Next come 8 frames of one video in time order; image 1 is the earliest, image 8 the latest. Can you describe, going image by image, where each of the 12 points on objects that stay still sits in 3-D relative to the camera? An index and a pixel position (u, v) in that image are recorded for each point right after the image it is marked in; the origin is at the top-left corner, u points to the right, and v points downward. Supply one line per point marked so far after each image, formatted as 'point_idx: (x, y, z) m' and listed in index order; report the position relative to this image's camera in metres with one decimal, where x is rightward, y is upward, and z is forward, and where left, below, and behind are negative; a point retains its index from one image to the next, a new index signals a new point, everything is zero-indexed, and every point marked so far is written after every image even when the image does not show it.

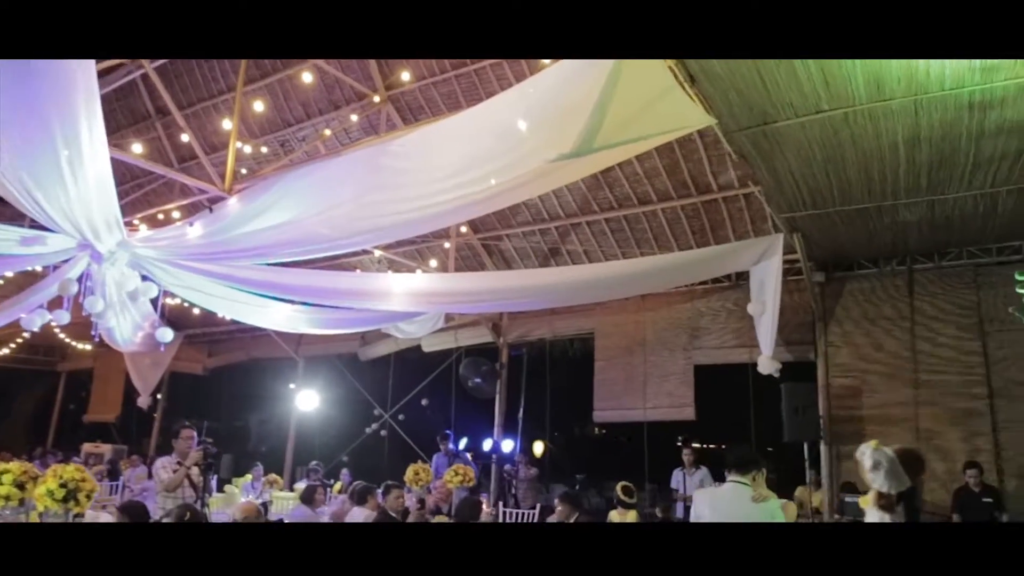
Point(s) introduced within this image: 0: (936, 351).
0: (+3.7, -0.5, +6.9) m
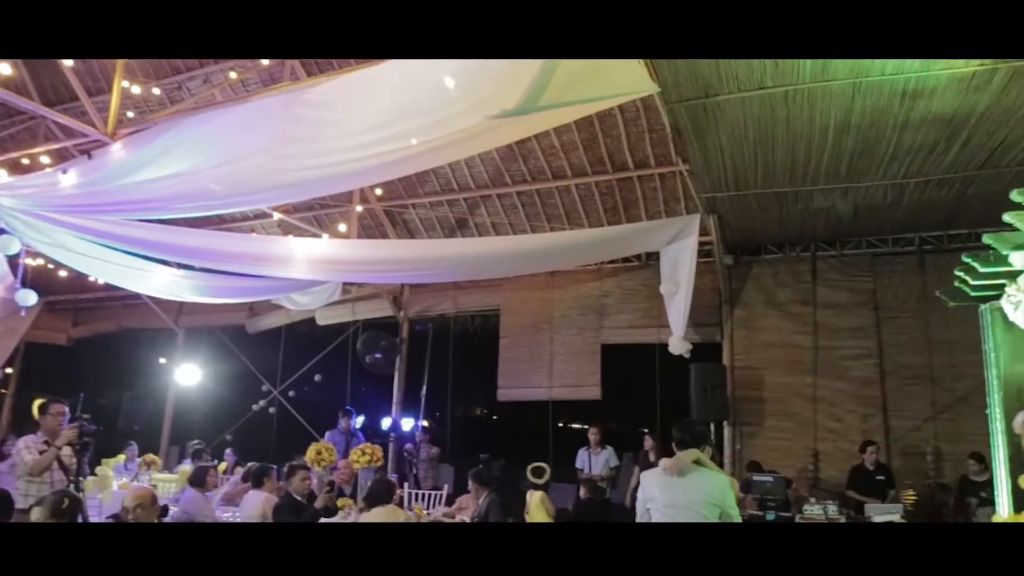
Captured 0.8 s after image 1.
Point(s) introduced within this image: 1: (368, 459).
0: (+2.9, -0.4, +7.1) m
1: (-1.0, -1.2, +5.6) m
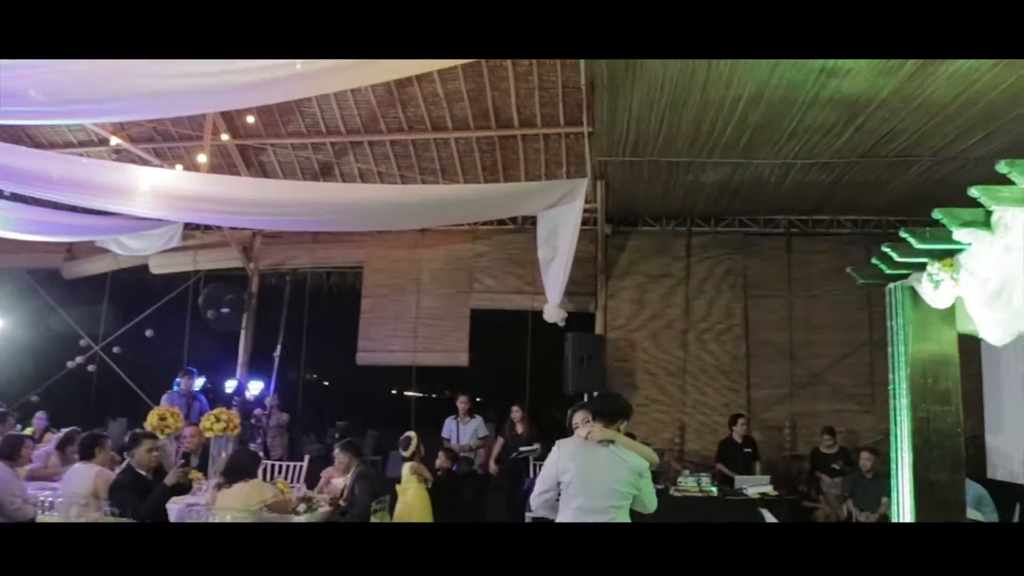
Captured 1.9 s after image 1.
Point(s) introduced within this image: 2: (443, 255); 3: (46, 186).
0: (+1.8, -0.2, +7.2) m
1: (-1.8, -0.9, +4.9) m
2: (-0.7, +0.3, +7.5) m
3: (-3.2, +0.7, +5.4) m
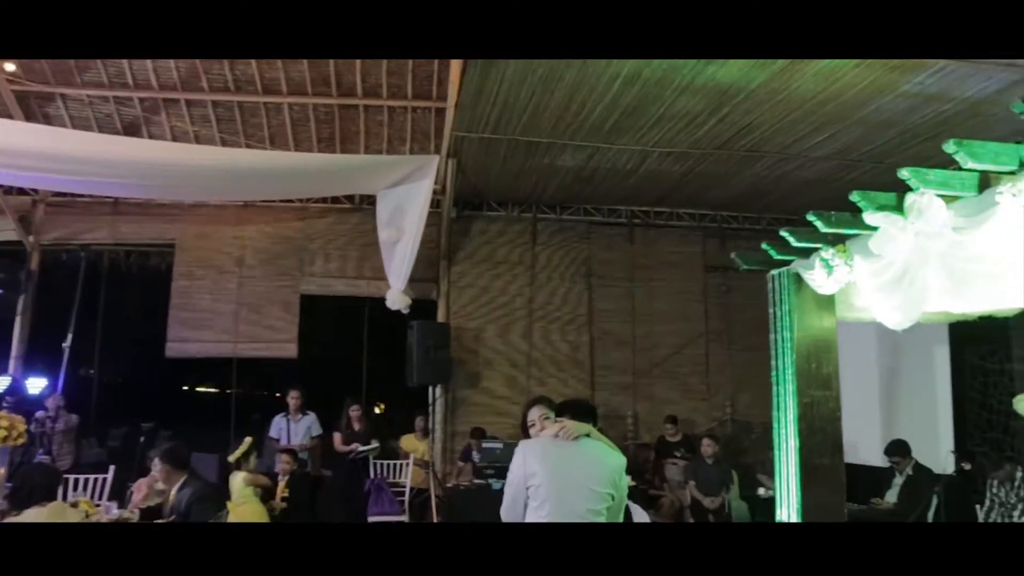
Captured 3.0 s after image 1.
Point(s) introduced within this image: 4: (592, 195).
0: (+0.3, -0.1, +7.1) m
1: (-2.5, -0.7, +3.9) m
2: (-2.1, +0.5, +6.7) m
3: (-4.0, +0.9, +4.0) m
4: (+0.7, +0.8, +6.9) m
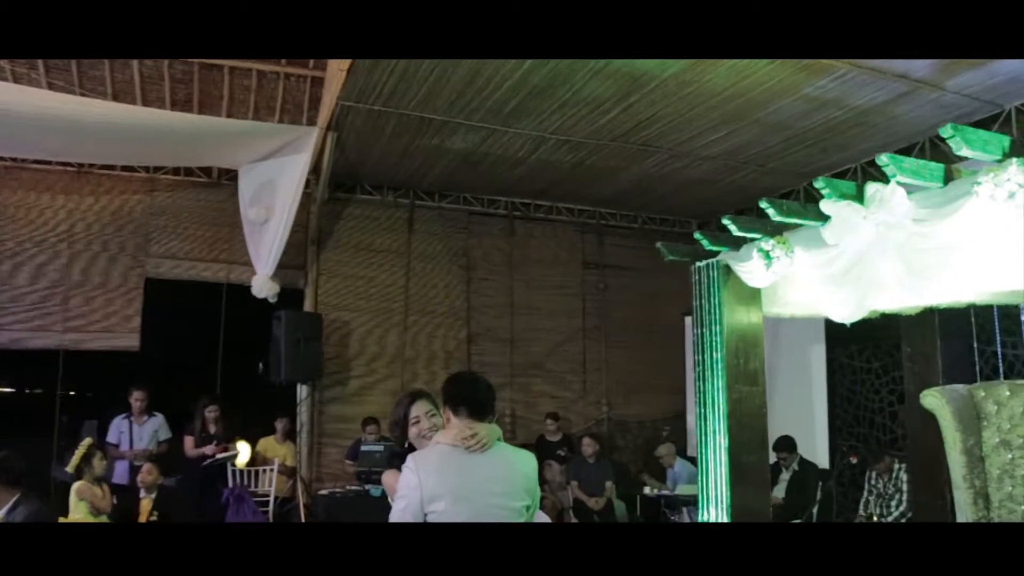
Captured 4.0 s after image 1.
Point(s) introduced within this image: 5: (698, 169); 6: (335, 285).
0: (-0.7, 0.0, +6.6) m
1: (-2.8, -0.6, +2.9) m
2: (-2.9, +0.6, +5.7) m
3: (-4.2, +1.0, +2.7) m
4: (-0.3, +0.9, +6.6) m
5: (+1.5, +0.9, +6.2) m
6: (-1.4, 0.0, +6.3) m
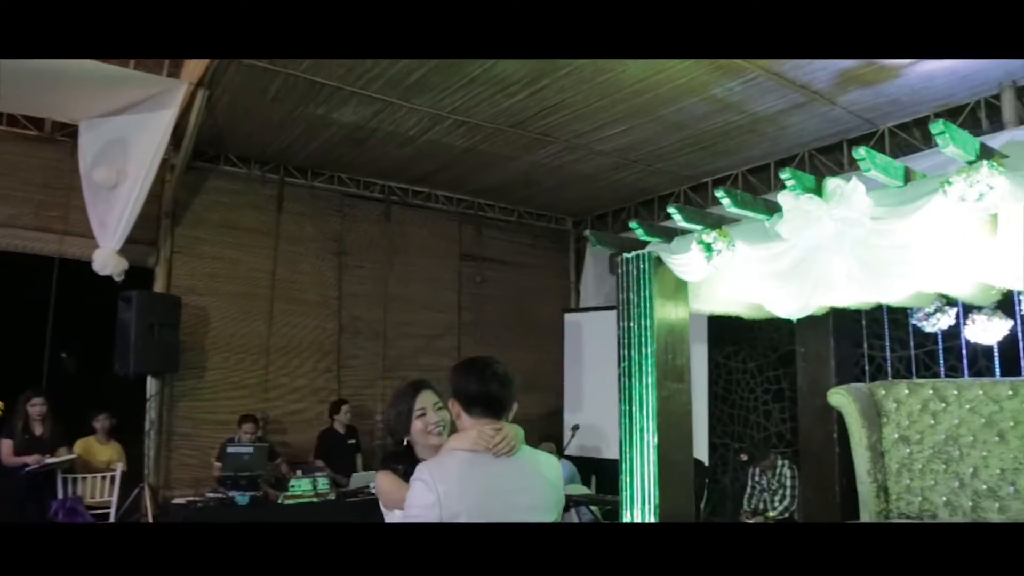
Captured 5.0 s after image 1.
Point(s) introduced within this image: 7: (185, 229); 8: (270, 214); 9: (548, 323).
0: (-1.7, +0.1, +6.0) m
1: (-2.9, -0.4, +2.0) m
2: (-3.6, +0.8, +4.7) m
3: (-4.2, +1.3, +1.4) m
4: (-1.2, +1.0, +6.1) m
5: (+0.6, +1.0, +6.1) m
6: (-2.3, +0.2, +5.6) m
7: (-2.3, +0.4, +5.6) m
8: (-1.9, +0.6, +6.0) m
9: (+0.3, -0.3, +7.2) m
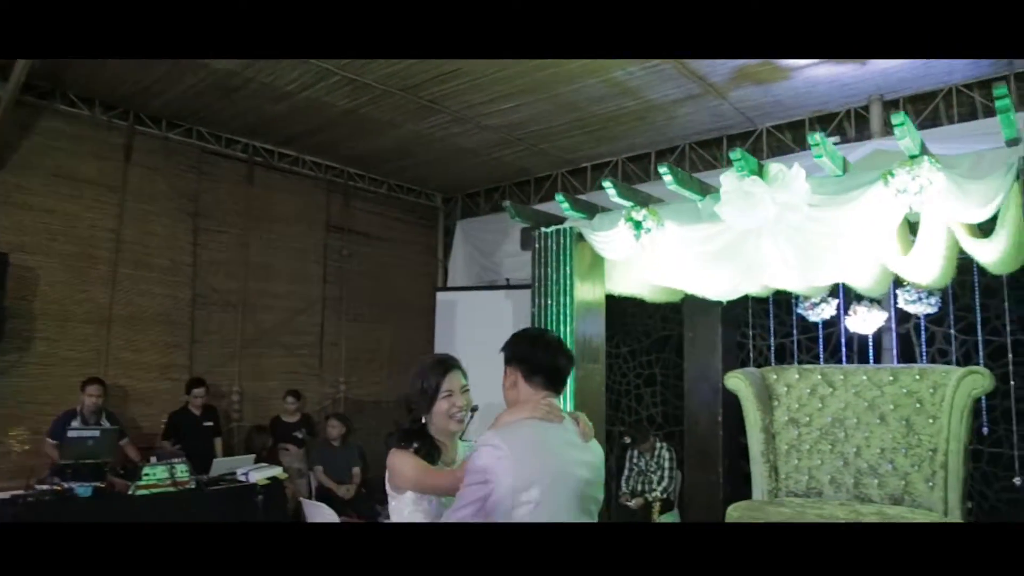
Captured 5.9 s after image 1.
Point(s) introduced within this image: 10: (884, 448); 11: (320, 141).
0: (-2.5, +0.3, +5.3) m
1: (-2.8, -0.2, +1.1) m
2: (-4.1, +1.1, +3.5) m
3: (-3.8, +1.5, +0.3) m
4: (-2.1, +1.2, +5.5) m
5: (-0.3, +1.1, +5.9) m
6: (-3.0, +0.4, +4.7) m
7: (-3.0, +0.7, +4.7) m
8: (-2.7, +0.8, +5.2) m
9: (-0.9, -0.1, +7.0) m
10: (+1.8, -0.8, +3.7) m
11: (-1.5, +1.1, +6.0) m
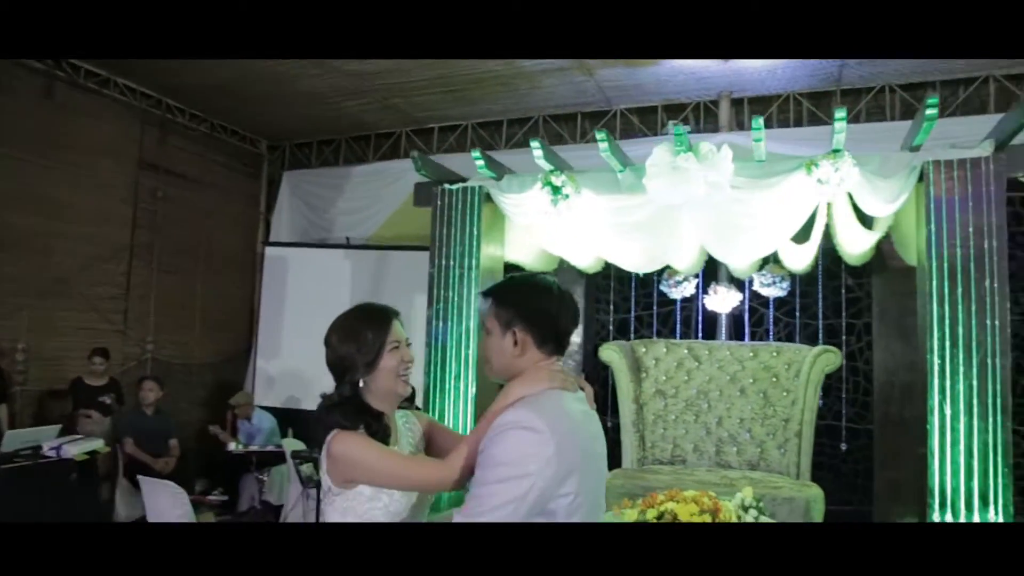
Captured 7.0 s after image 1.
0: (-3.3, +0.7, +4.2) m
1: (-2.3, 0.0, +0.1) m
2: (-4.2, +1.5, +2.0) m
3: (-2.9, +1.7, -1.0) m
4: (-2.9, +1.6, +4.5) m
5: (-1.3, +1.4, +5.4) m
6: (-3.6, +0.8, +3.5) m
7: (-3.6, +1.1, +3.5) m
8: (-3.4, +1.2, +4.1) m
9: (-2.2, +0.3, +6.3) m
10: (+1.2, -0.7, +4.0) m
11: (-2.4, +1.5, +5.2) m
